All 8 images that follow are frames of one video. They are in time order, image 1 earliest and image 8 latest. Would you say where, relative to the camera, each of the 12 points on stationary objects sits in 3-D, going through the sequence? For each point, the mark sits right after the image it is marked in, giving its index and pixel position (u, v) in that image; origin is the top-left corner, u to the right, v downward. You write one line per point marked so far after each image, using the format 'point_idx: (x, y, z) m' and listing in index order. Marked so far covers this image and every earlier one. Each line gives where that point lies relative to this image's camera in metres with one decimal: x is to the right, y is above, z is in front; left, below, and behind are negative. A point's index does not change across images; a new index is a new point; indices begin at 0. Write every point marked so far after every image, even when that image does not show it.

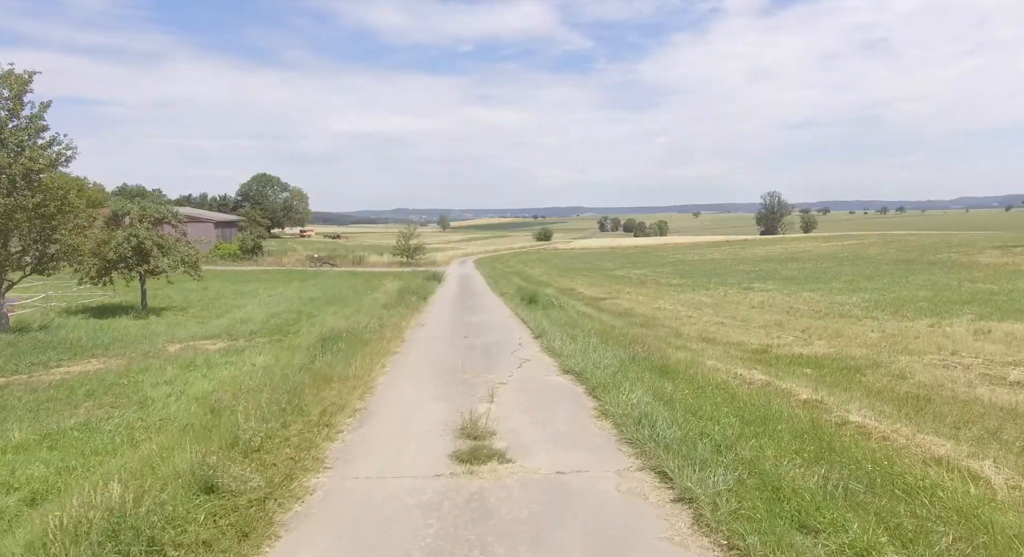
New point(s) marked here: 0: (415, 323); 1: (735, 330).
0: (-1.8, -0.8, +13.2) m
1: (+4.4, -1.0, +14.1) m
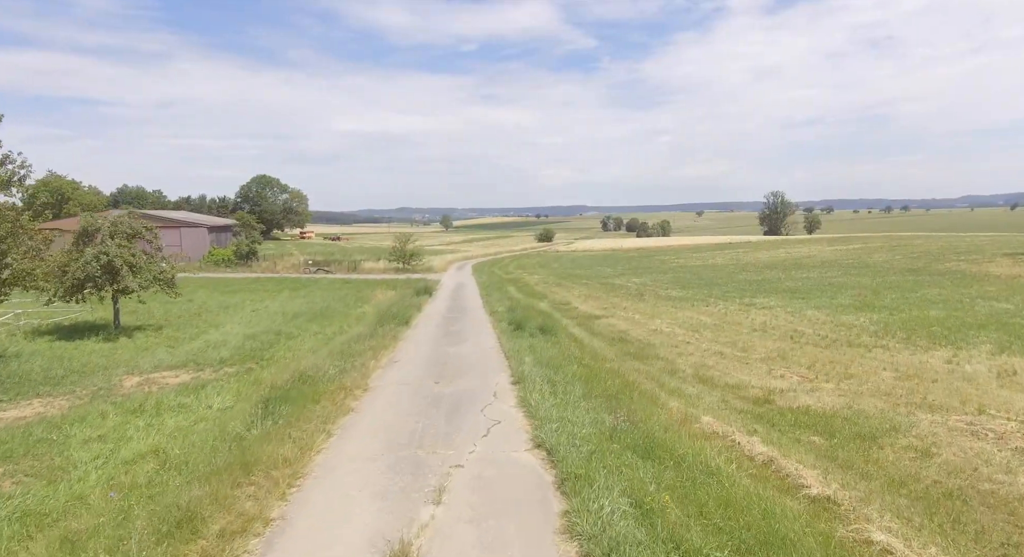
0: (-2.1, -1.4, +12.2) m
1: (+4.1, -1.6, +13.1) m
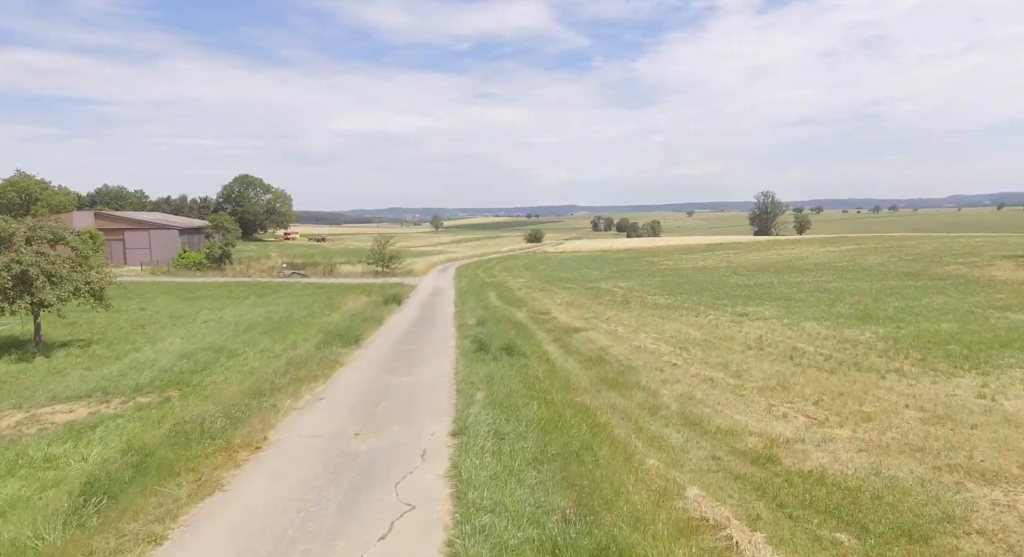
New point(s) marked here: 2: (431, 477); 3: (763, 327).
0: (-2.8, -1.6, +10.1) m
1: (+3.3, -1.8, +11.1) m
2: (-0.7, -1.8, +6.6) m
3: (+6.9, -1.3, +19.8) m
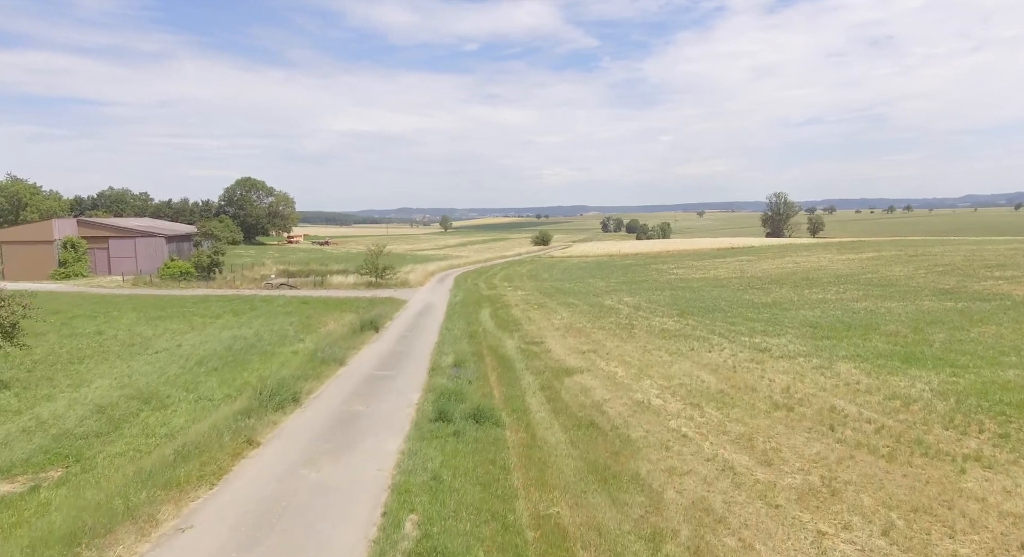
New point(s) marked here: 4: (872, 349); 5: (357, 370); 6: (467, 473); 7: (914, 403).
0: (-3.4, -2.4, +7.2) m
1: (+2.8, -2.6, +8.1) m
2: (-1.3, -2.6, +3.6) m
3: (+6.5, -2.1, +16.8) m
4: (+9.7, -1.9, +19.2) m
5: (-3.7, -2.1, +17.0) m
6: (-0.6, -2.4, +9.0) m
7: (+7.4, -2.3, +13.2) m
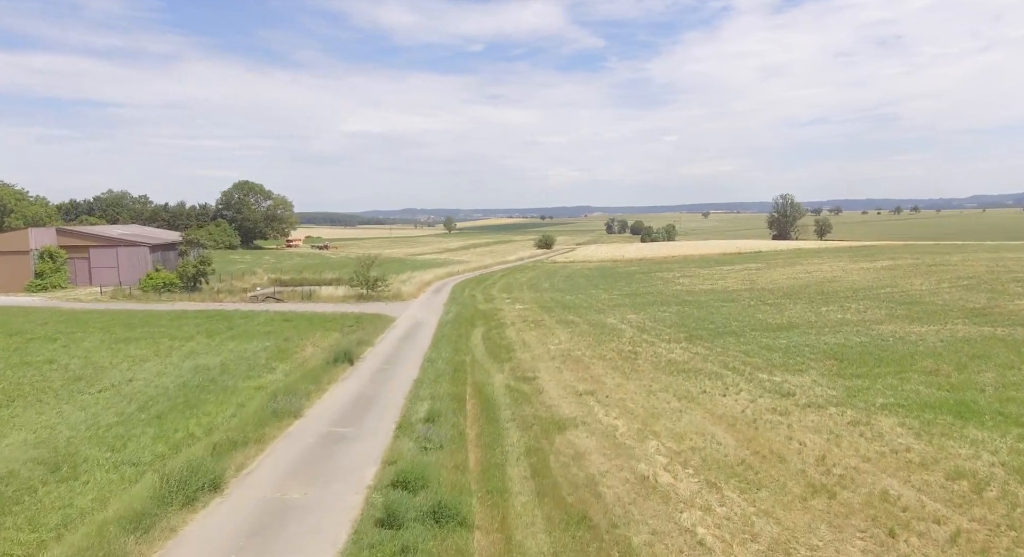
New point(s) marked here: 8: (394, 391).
0: (-3.8, -3.2, +4.7) m
1: (+2.4, -3.4, +5.5) m
2: (-1.8, -3.4, +1.1) m
3: (+6.1, -2.9, +14.2) m
4: (+9.3, -2.7, +16.6) m
5: (-4.0, -2.9, +14.5) m
6: (-1.0, -3.2, +6.5) m
7: (+7.0, -3.1, +10.6) m
8: (-3.0, -2.9, +17.5) m
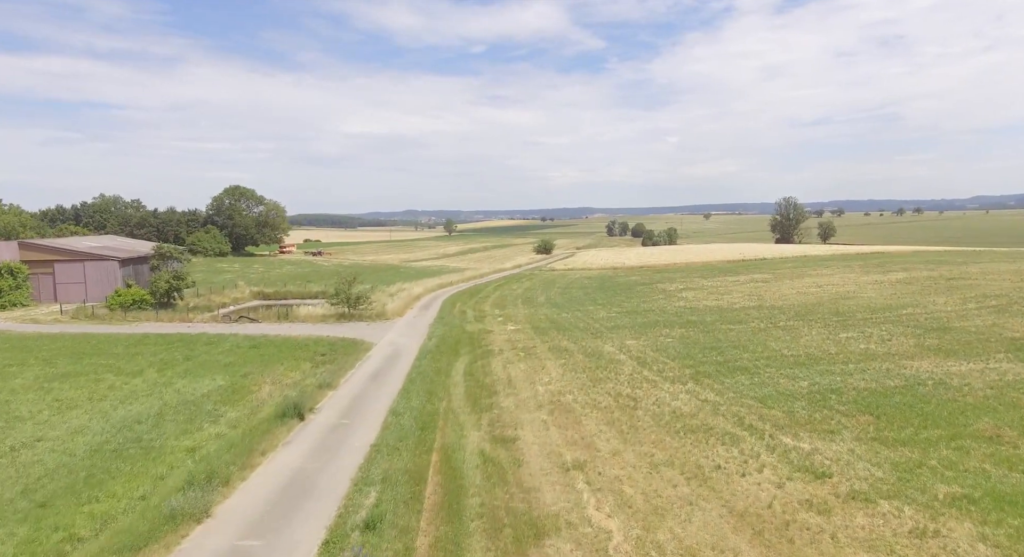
0: (-4.4, -4.3, +1.4) m
1: (+1.8, -4.4, +2.2) m
2: (-2.4, -4.4, -2.2) m
3: (+5.5, -4.0, +10.9) m
4: (+8.7, -3.7, +13.3) m
5: (-4.6, -4.0, +11.2) m
6: (-1.6, -4.2, +3.2) m
7: (+6.4, -4.1, +7.2) m
8: (-3.6, -3.9, +14.2) m
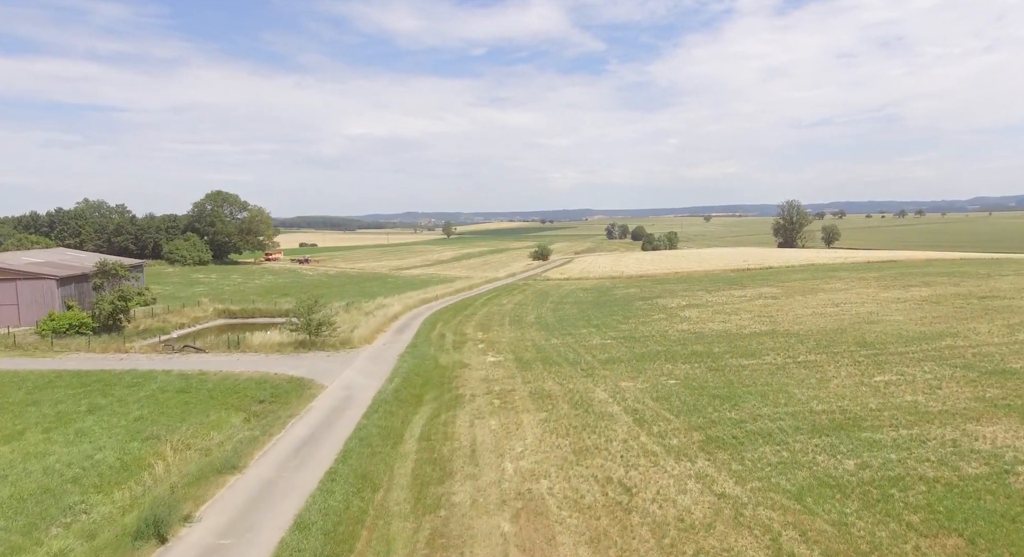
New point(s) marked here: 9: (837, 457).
0: (-5.4, -5.5, -4.0) m
1: (+0.7, -5.6, -3.2) m
2: (-3.4, -5.6, -7.6) m
3: (+4.5, -5.2, +5.5) m
4: (+7.7, -4.9, +7.9) m
5: (-5.6, -5.2, +5.8) m
6: (-2.6, -5.4, -2.2) m
7: (+5.4, -5.3, +1.9) m
8: (-4.6, -5.2, +8.8) m
9: (+8.4, -4.5, +18.5) m
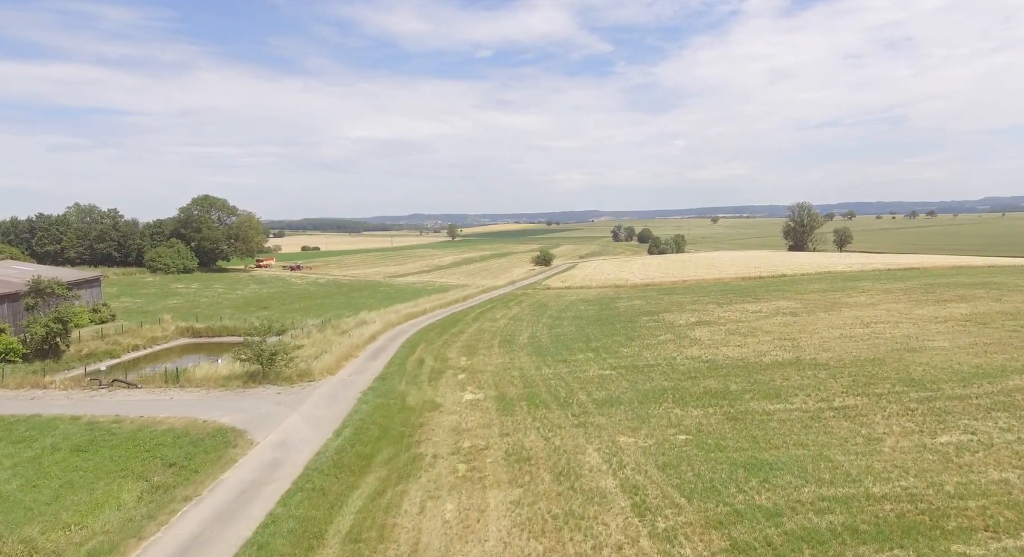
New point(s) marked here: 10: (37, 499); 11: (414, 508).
0: (-6.7, -6.4, -9.6) m
1: (-0.5, -6.6, -8.8) m
2: (-4.7, -6.6, -13.2) m
3: (+3.4, -6.2, -0.1) m
4: (+6.6, -5.9, +2.2) m
5: (-6.8, -6.2, +0.2) m
6: (-3.8, -6.4, -7.8) m
7: (+4.2, -6.3, -3.8) m
8: (-5.7, -6.2, +3.2) m
9: (+7.3, -5.5, +12.7) m
10: (-12.9, -6.0, +19.7) m
11: (-2.4, -5.8, +18.5) m
